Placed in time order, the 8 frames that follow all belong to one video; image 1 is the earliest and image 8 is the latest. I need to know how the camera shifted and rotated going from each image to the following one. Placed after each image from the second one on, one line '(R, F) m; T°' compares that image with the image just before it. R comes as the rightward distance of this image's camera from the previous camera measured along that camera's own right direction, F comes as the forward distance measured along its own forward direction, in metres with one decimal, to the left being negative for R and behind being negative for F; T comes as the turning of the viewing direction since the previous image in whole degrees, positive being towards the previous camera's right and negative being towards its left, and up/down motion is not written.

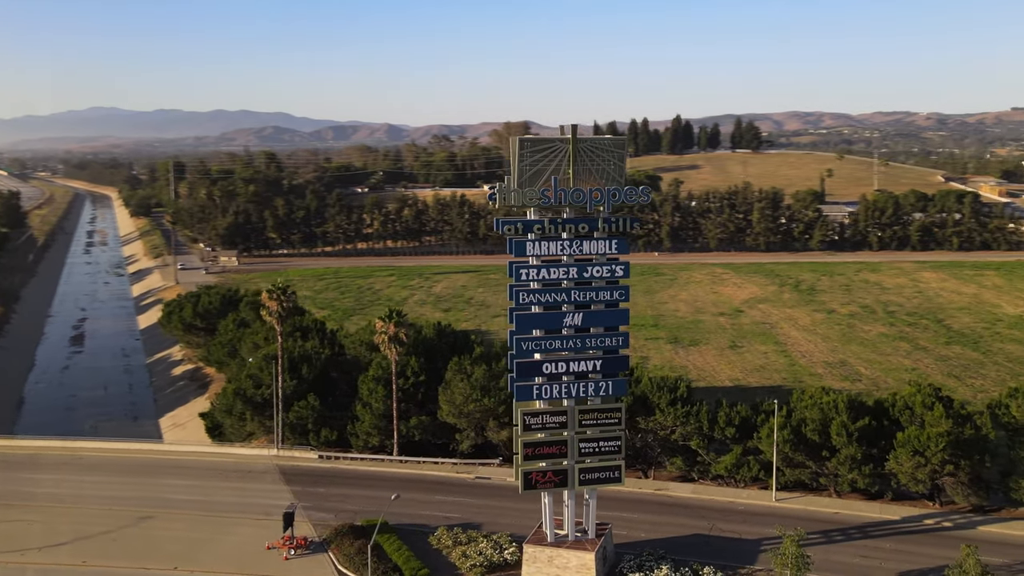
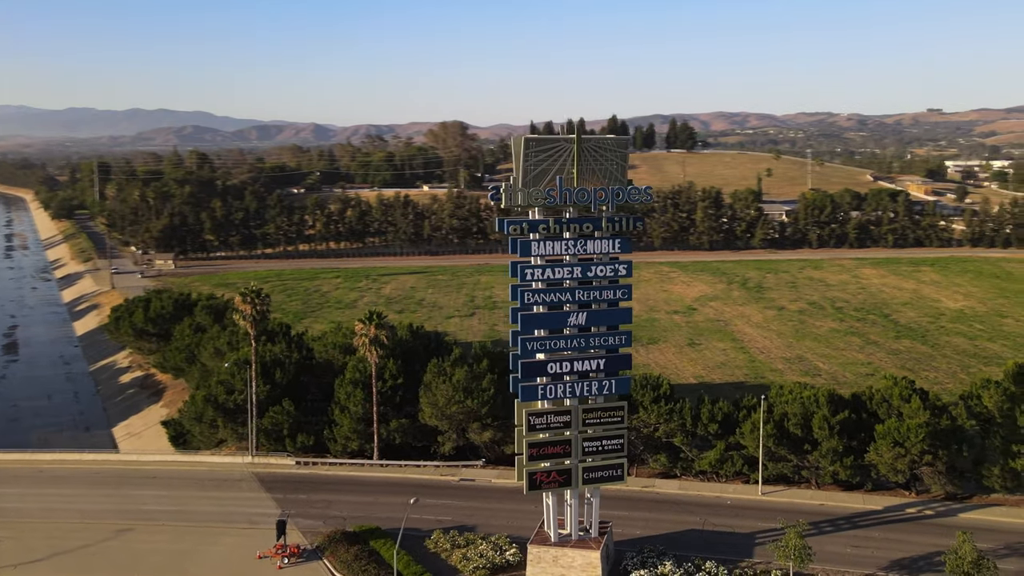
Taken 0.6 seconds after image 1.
(-2.5, +0.2) m; +4°
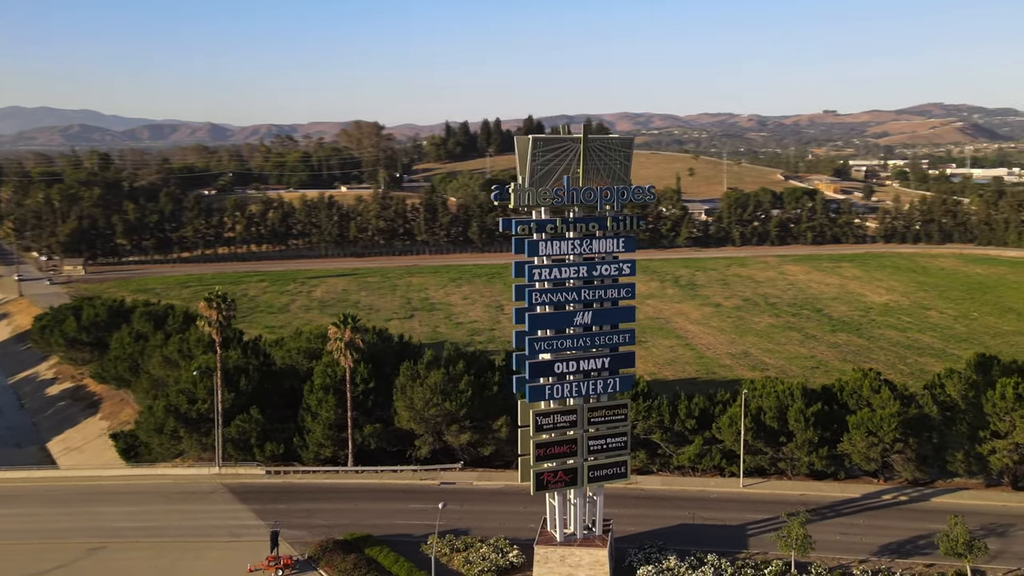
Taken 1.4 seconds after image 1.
(-3.3, +0.3) m; +6°
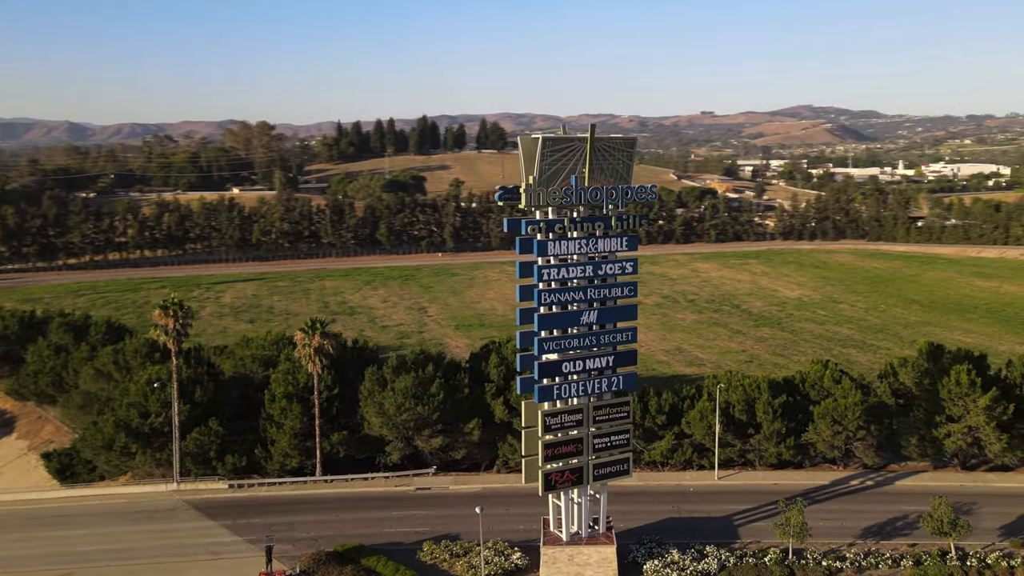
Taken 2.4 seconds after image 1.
(-4.2, +0.4) m; +7°
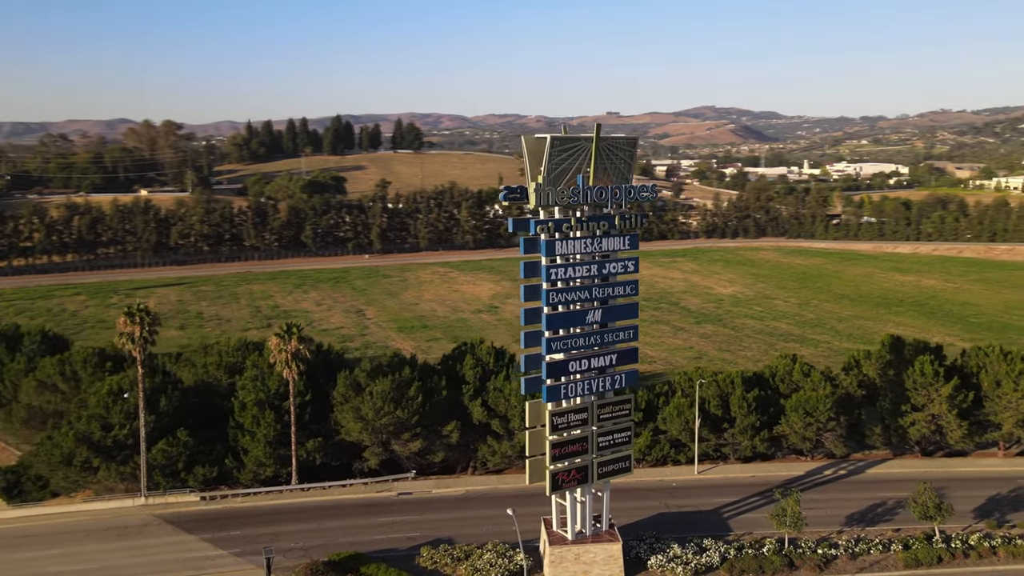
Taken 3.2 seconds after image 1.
(-3.4, +0.3) m; +6°
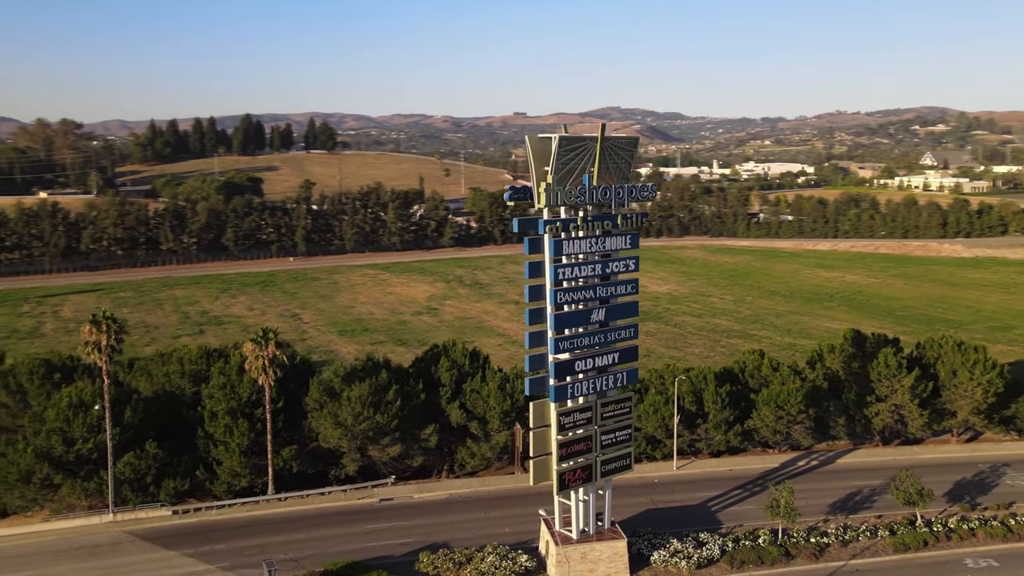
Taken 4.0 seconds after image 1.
(-3.5, +0.3) m; +6°
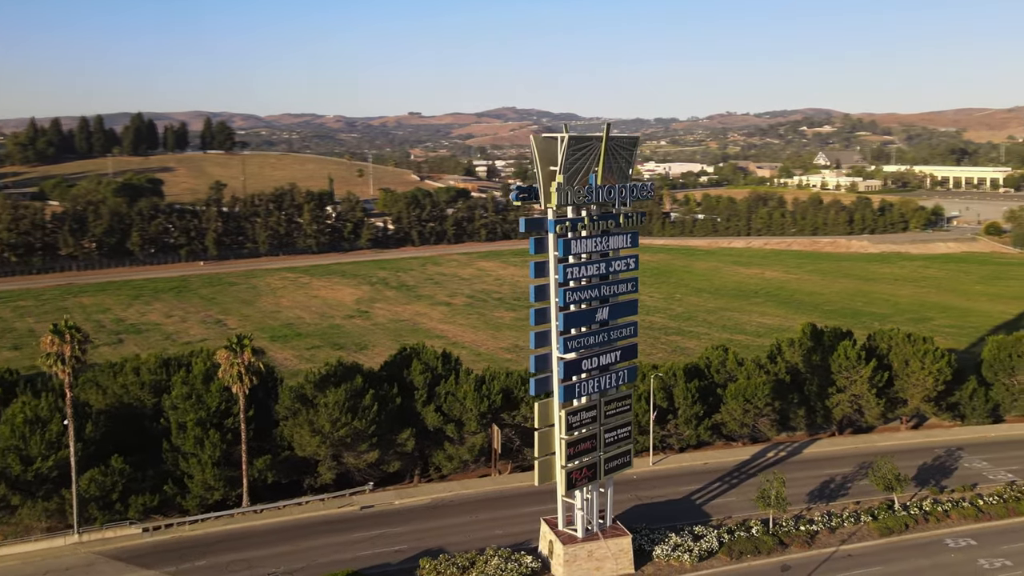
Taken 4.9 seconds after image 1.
(-3.9, +0.3) m; +6°
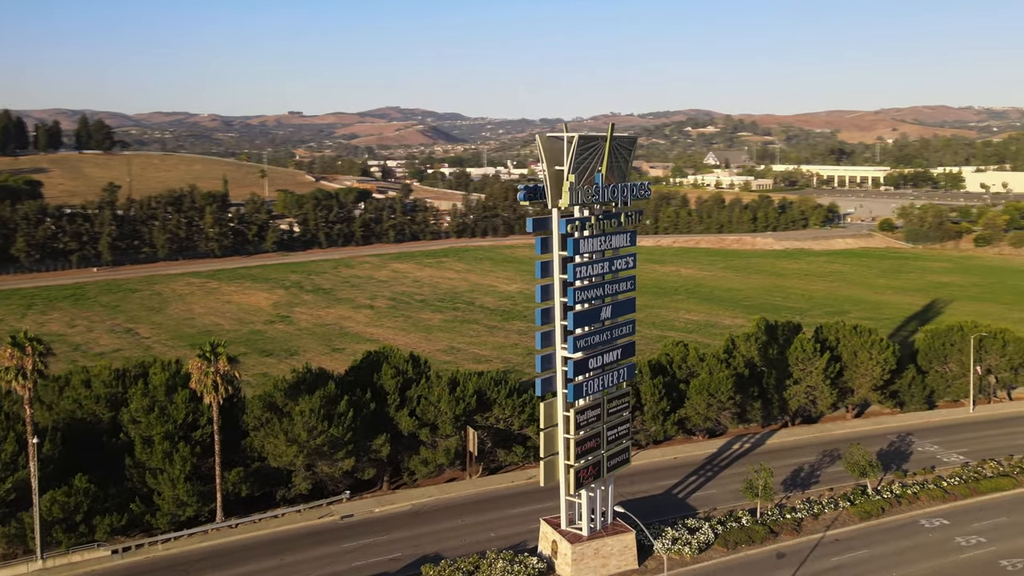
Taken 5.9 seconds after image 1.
(-4.3, +0.4) m; +7°
